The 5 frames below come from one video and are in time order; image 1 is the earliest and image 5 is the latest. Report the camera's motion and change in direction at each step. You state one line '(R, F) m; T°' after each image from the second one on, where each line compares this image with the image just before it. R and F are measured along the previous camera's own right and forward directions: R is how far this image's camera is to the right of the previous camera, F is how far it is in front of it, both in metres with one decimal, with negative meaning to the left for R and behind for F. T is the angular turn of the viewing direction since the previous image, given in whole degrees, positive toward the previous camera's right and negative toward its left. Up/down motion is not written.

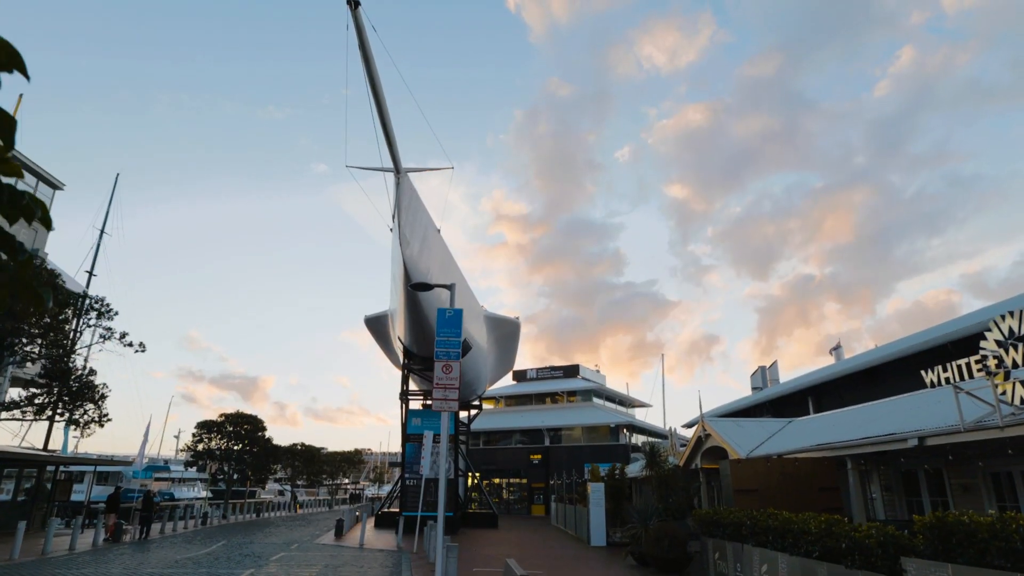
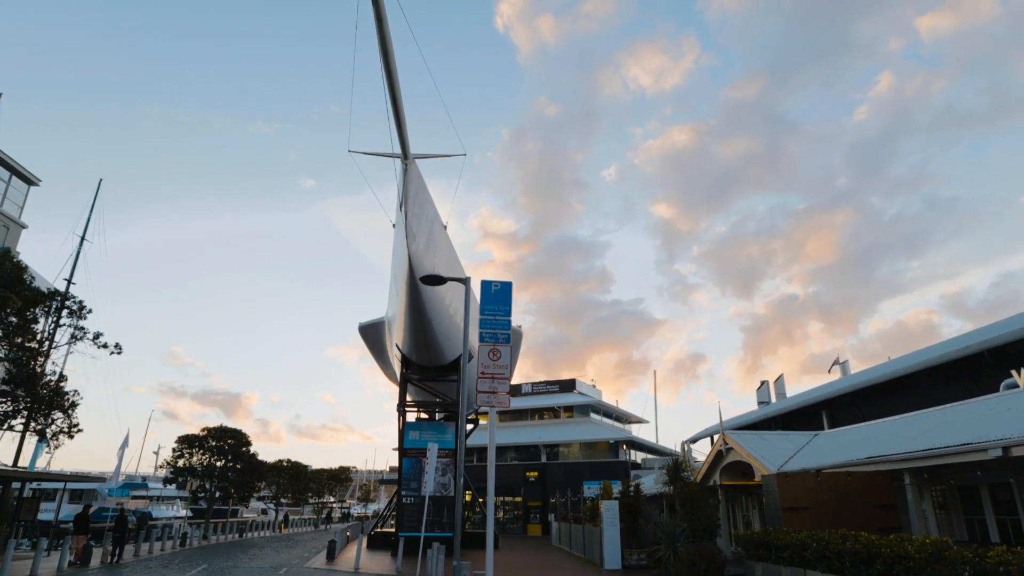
(-0.7, +1.3) m; +1°
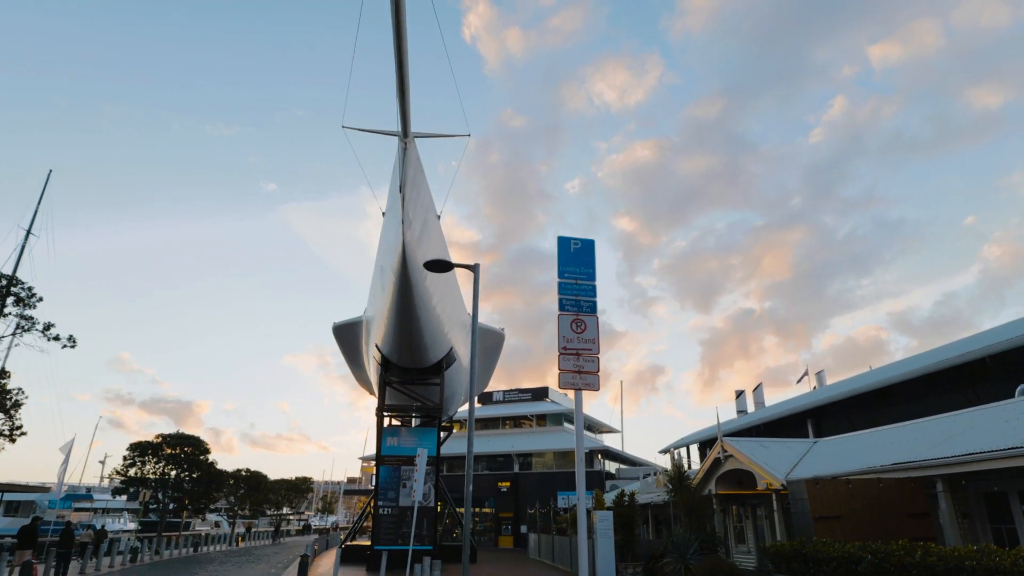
(-0.9, +1.0) m; +3°
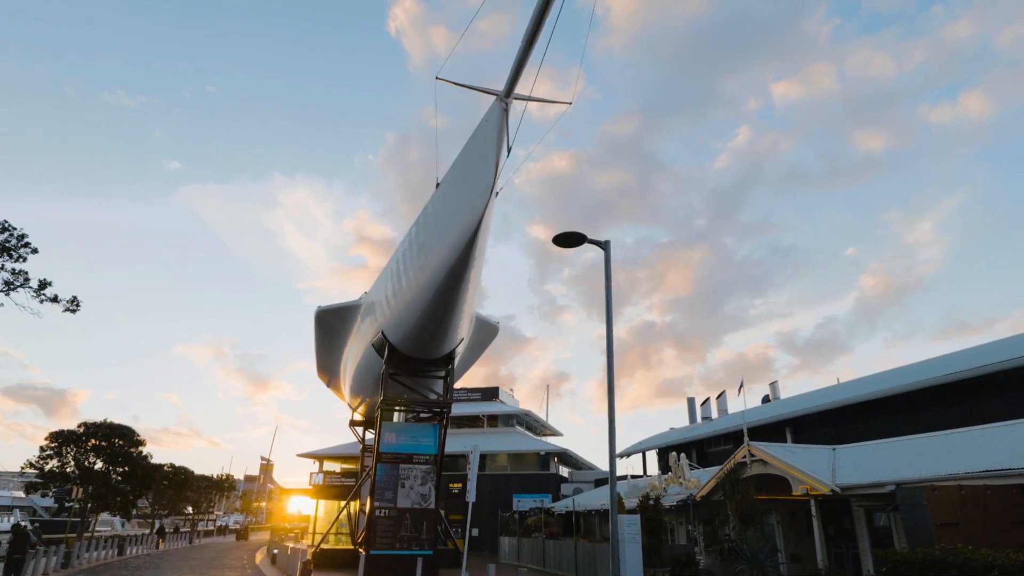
(-3.5, +1.3) m; +8°
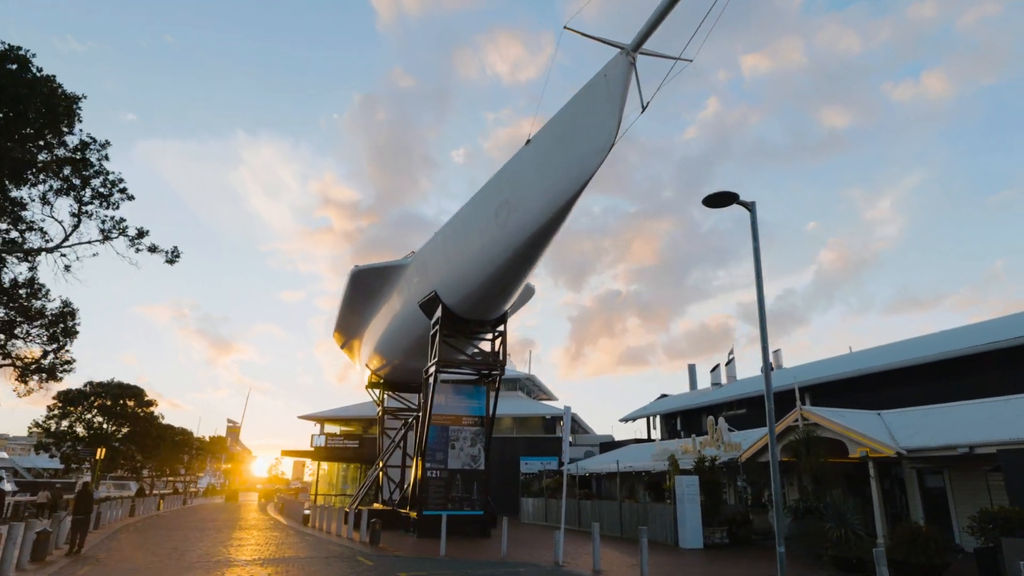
(-2.8, +0.3) m; +3°
